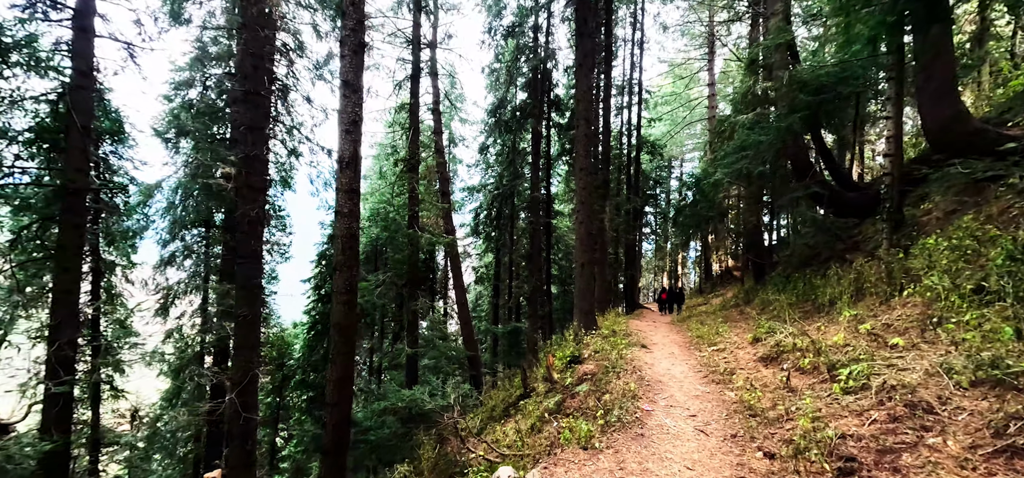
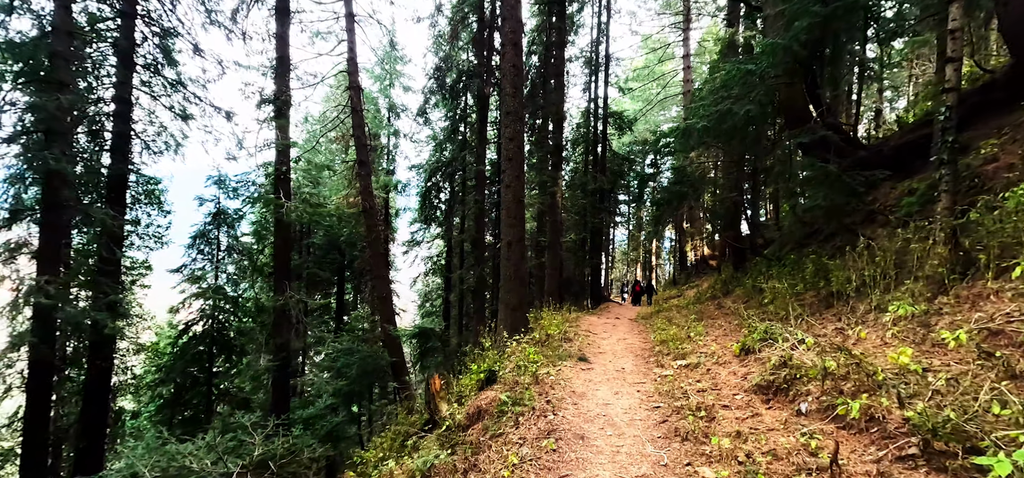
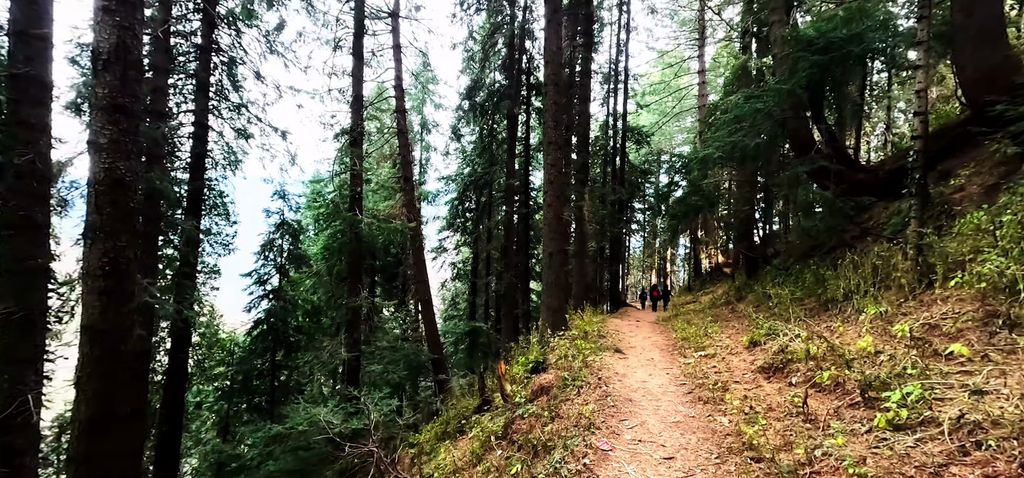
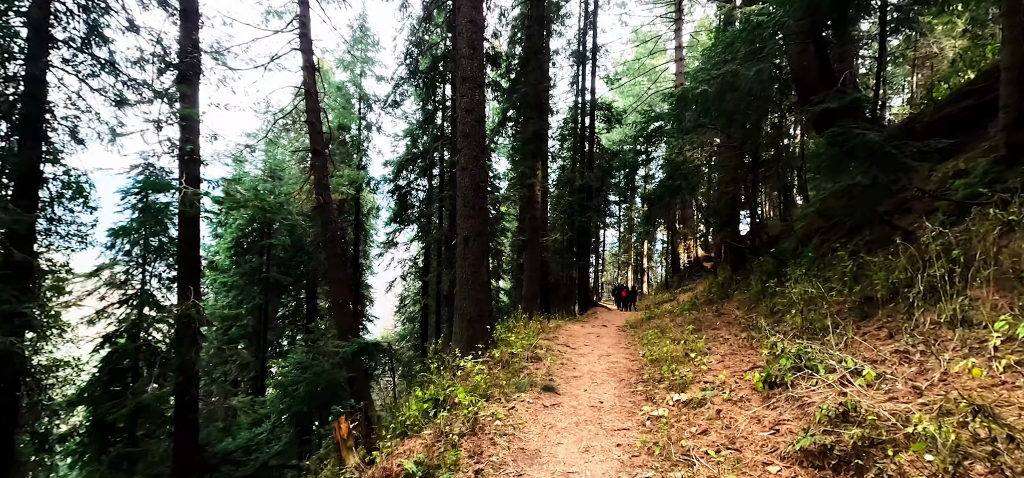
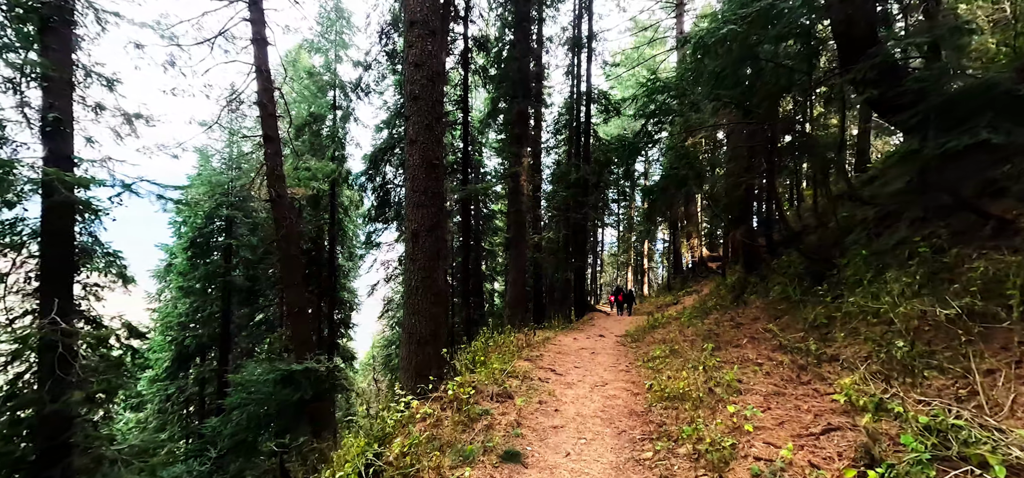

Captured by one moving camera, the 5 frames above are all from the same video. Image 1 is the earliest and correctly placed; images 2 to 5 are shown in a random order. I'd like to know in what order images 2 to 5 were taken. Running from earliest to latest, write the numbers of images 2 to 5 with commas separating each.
3, 2, 4, 5
